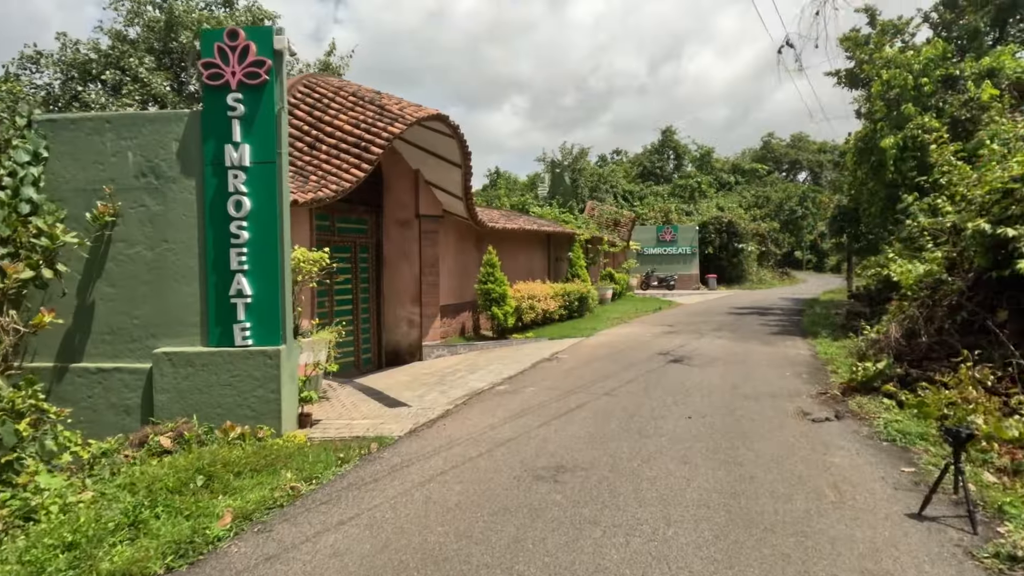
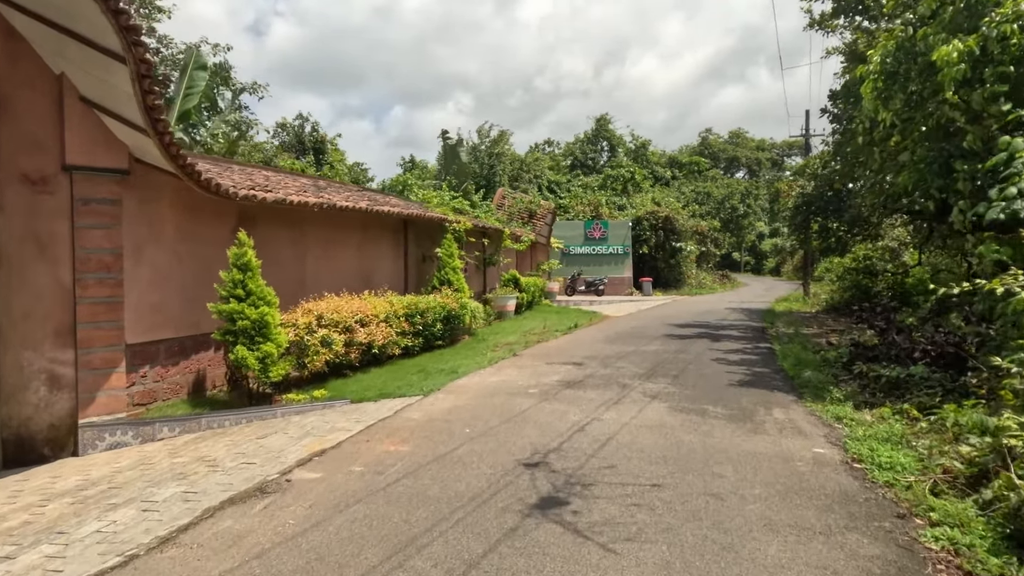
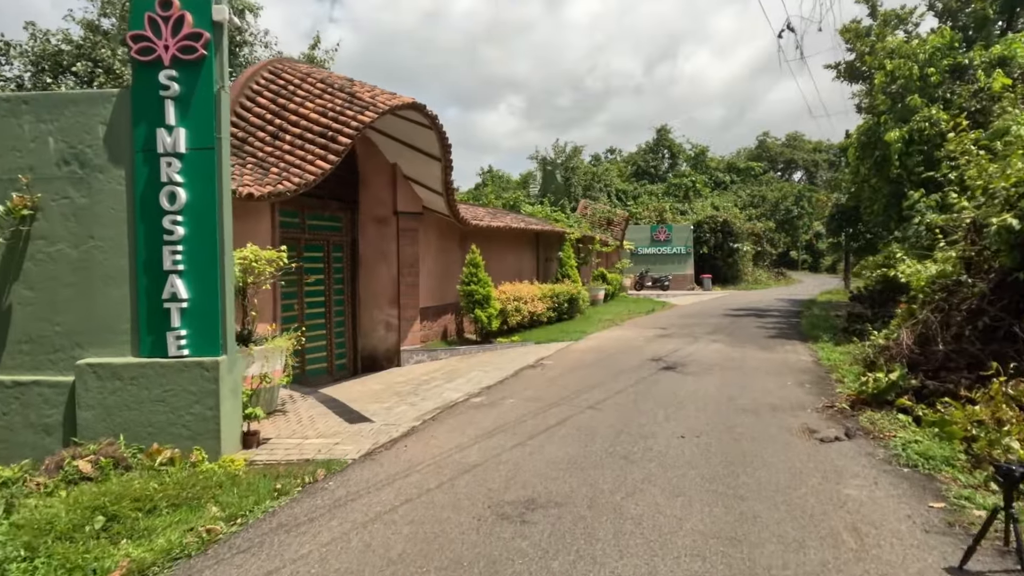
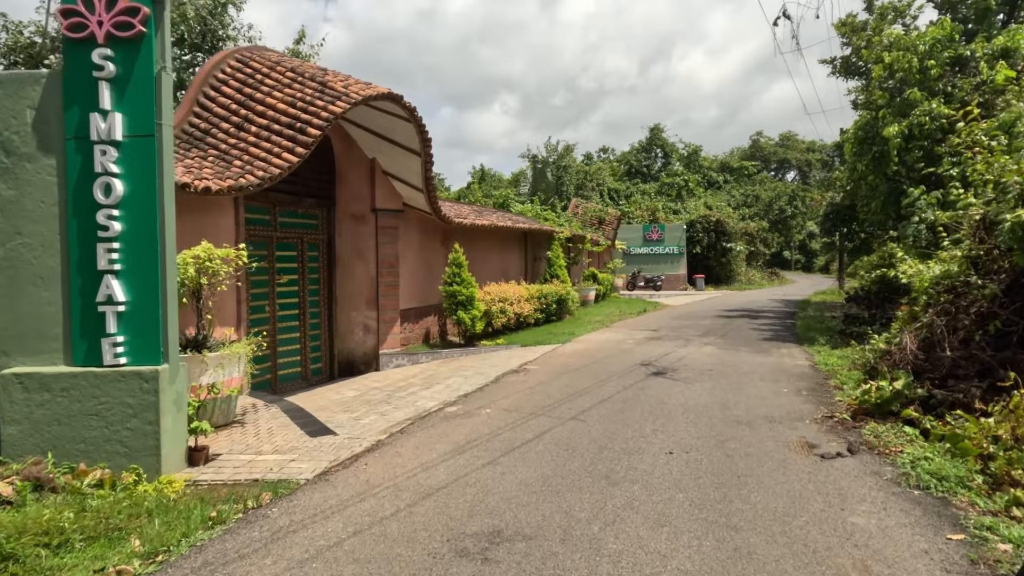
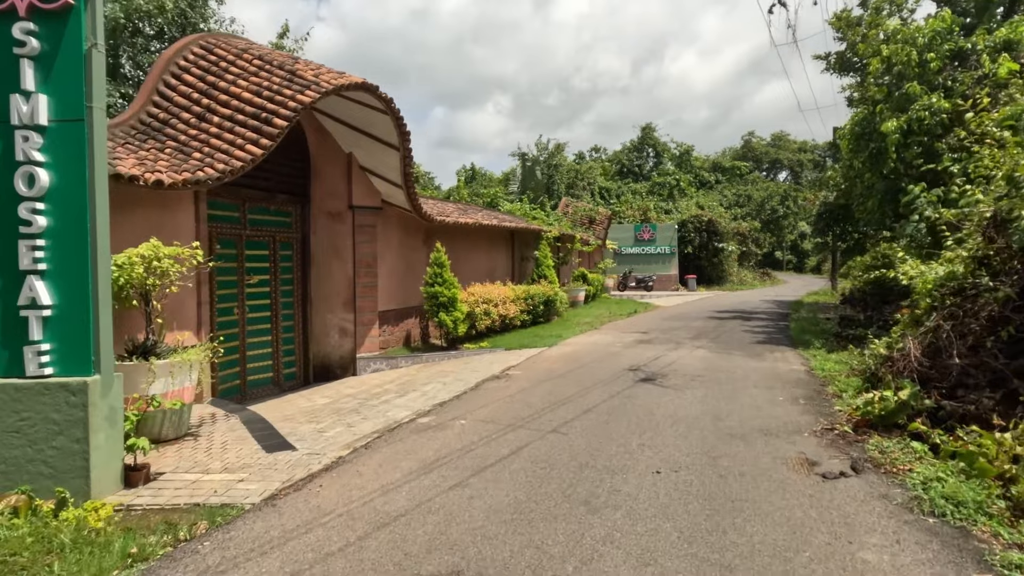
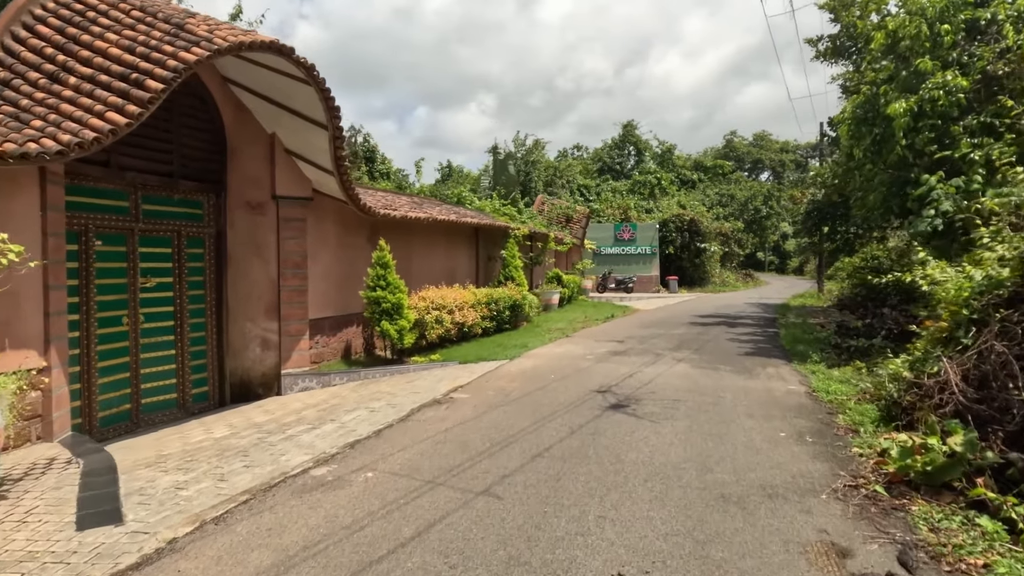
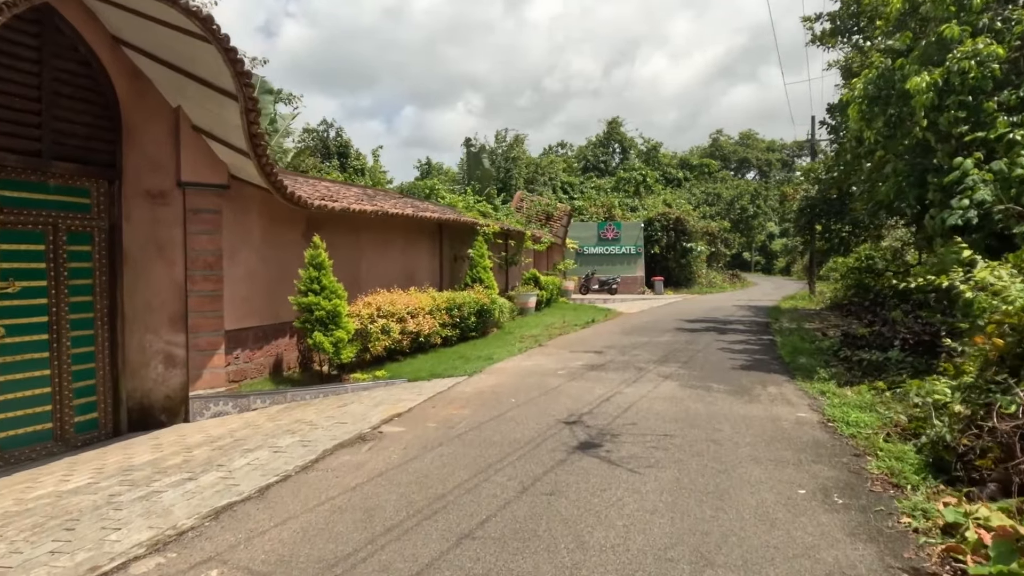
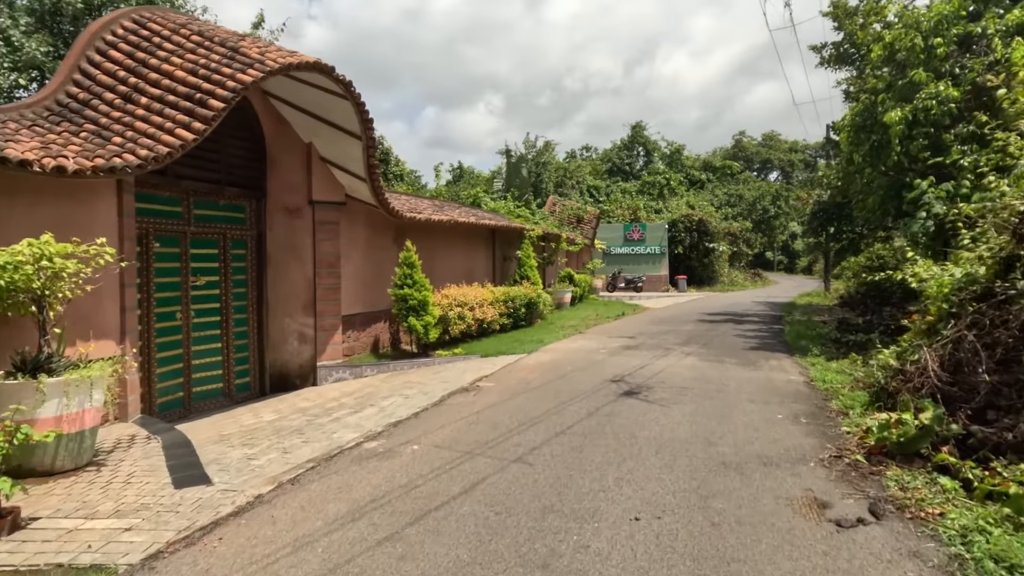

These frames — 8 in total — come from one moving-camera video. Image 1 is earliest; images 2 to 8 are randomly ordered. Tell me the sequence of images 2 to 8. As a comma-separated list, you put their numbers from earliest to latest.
3, 4, 5, 8, 6, 7, 2
